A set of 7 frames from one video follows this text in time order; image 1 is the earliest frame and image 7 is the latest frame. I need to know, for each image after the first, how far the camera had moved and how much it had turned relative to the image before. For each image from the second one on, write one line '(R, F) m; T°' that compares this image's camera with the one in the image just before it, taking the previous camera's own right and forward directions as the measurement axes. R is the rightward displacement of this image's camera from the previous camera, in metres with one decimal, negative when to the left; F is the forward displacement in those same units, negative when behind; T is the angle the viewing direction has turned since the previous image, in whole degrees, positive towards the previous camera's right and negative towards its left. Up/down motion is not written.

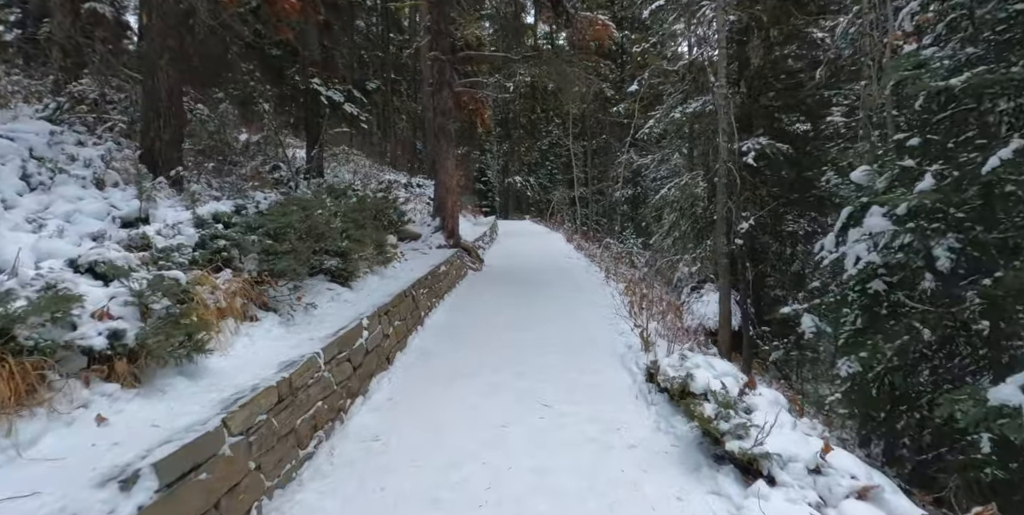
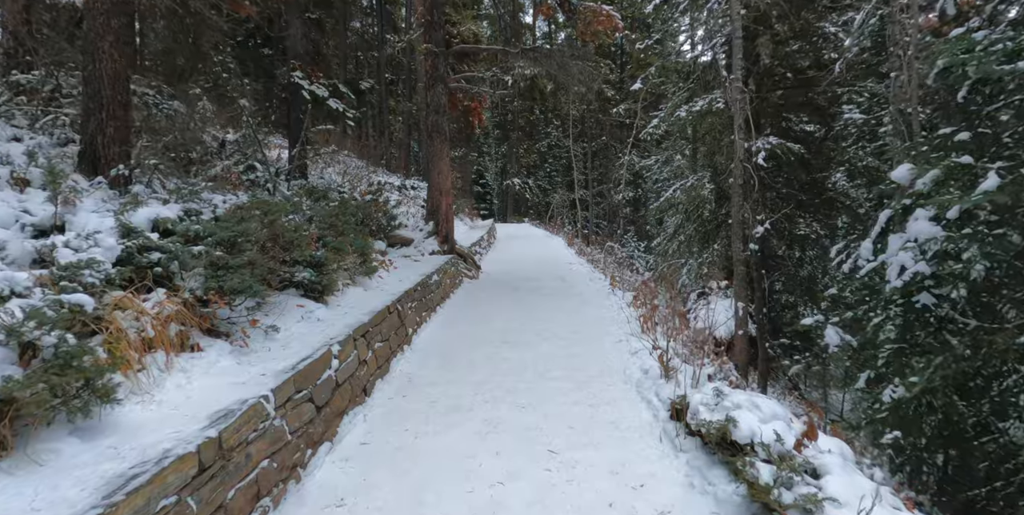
(0.0, +0.7) m; 0°
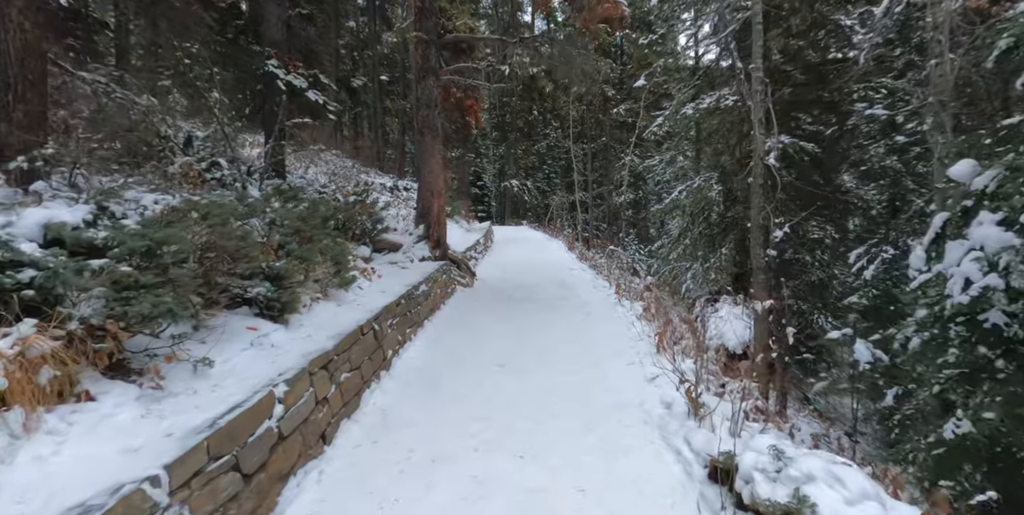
(0.0, +0.8) m; 0°
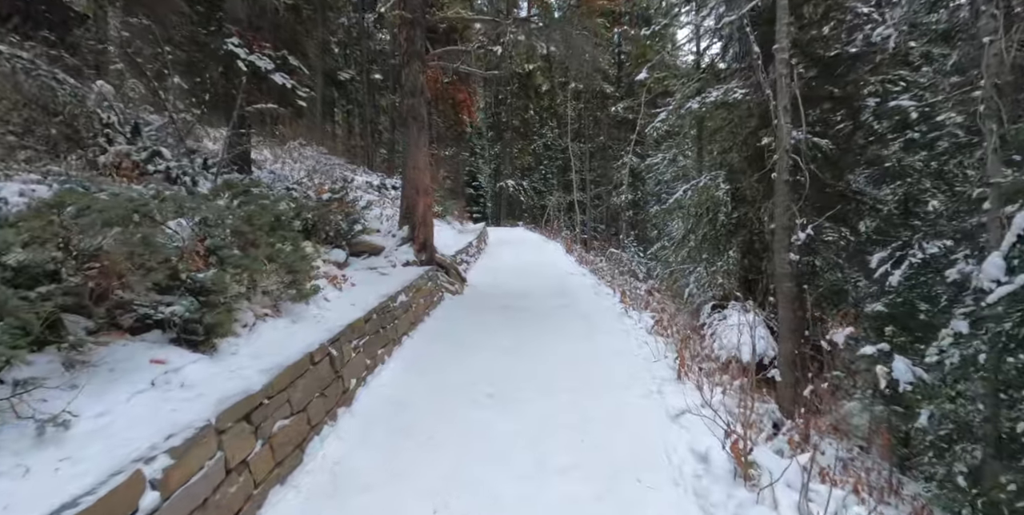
(0.0, +0.9) m; 0°
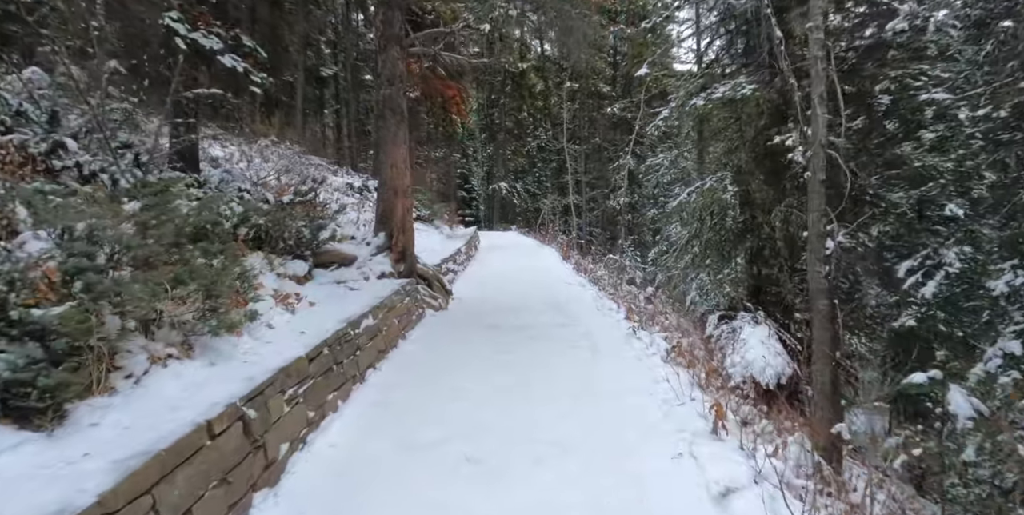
(0.0, +1.0) m; +1°
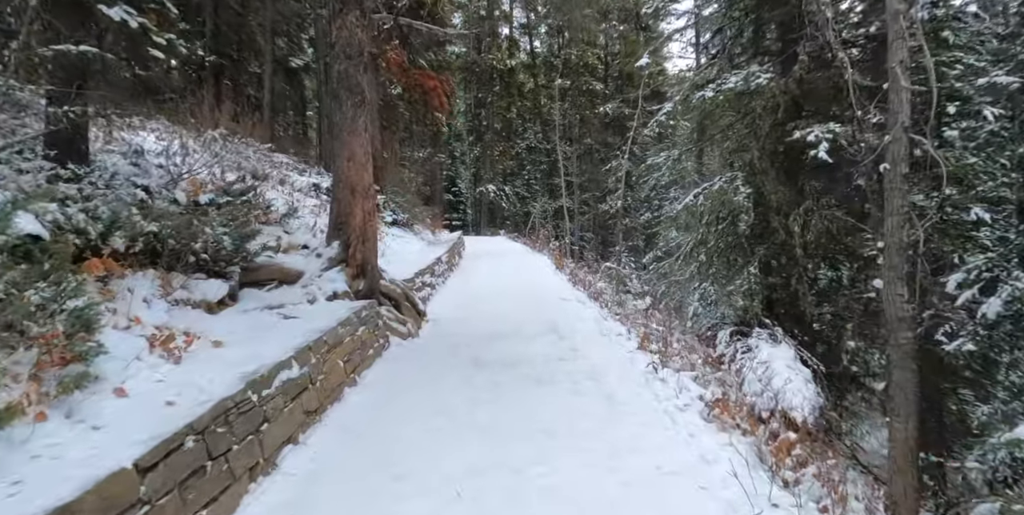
(0.0, +1.4) m; +1°
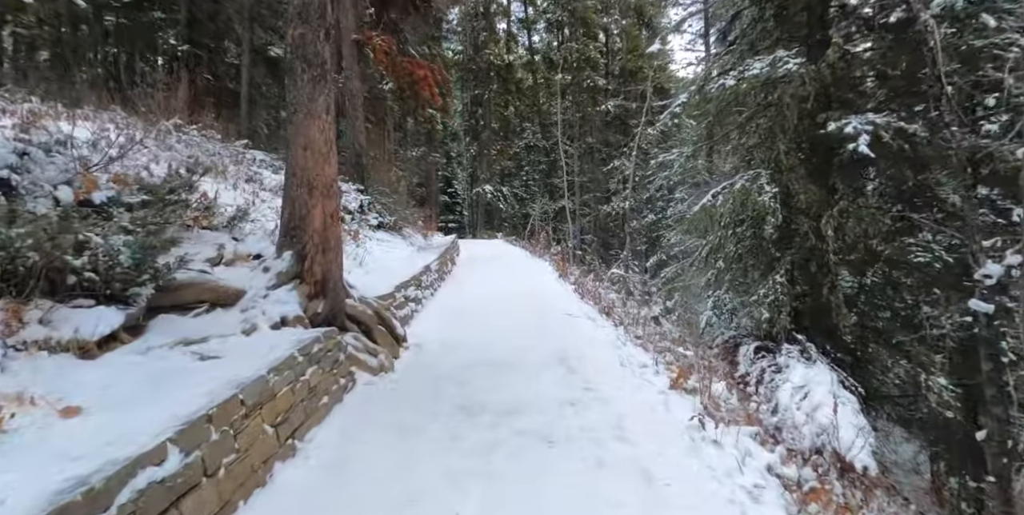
(0.0, +1.2) m; 0°
